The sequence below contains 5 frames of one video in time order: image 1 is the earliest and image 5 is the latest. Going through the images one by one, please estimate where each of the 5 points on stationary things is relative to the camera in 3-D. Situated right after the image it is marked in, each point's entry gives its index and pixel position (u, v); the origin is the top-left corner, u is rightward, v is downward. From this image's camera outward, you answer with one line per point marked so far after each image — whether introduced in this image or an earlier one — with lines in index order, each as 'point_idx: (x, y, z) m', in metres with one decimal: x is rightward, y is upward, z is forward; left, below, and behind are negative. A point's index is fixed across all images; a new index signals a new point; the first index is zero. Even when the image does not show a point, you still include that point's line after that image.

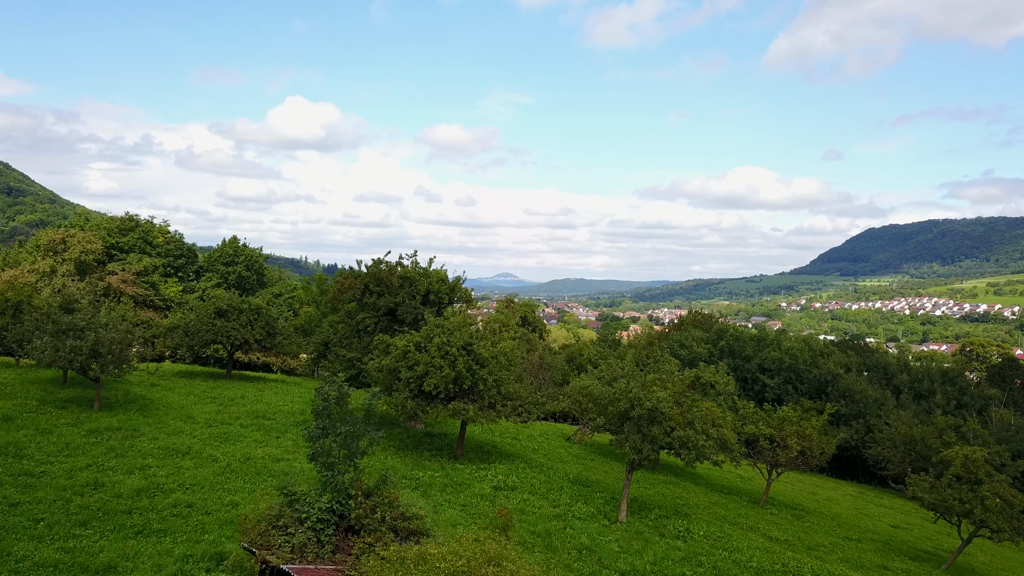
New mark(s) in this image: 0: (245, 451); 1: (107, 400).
0: (-6.1, -3.8, +13.5) m
1: (-11.5, -3.2, +16.7) m
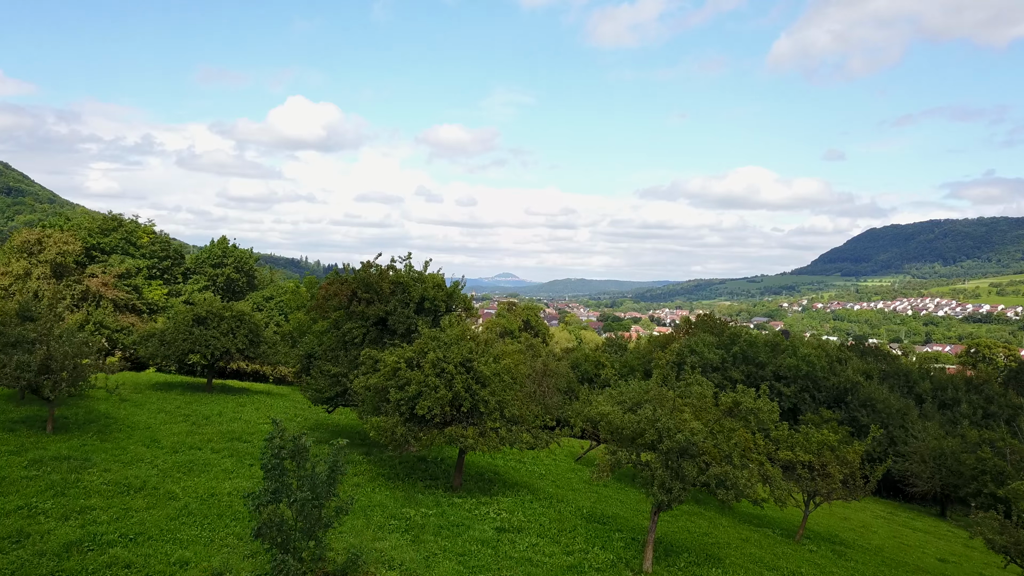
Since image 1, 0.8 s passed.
0: (-6.0, -3.9, +11.8) m
1: (-11.3, -3.4, +14.9) m
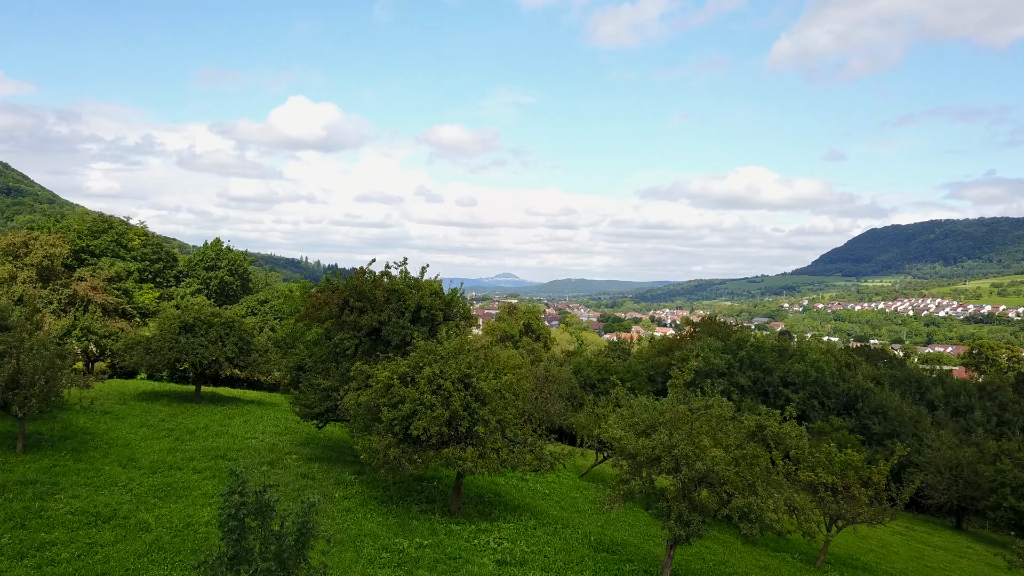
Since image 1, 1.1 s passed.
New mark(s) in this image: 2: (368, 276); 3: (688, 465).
0: (-6.0, -4.1, +10.9) m
1: (-11.3, -3.6, +14.0) m
2: (-3.8, +0.3, +15.7) m
3: (+2.8, -2.8, +9.4) m
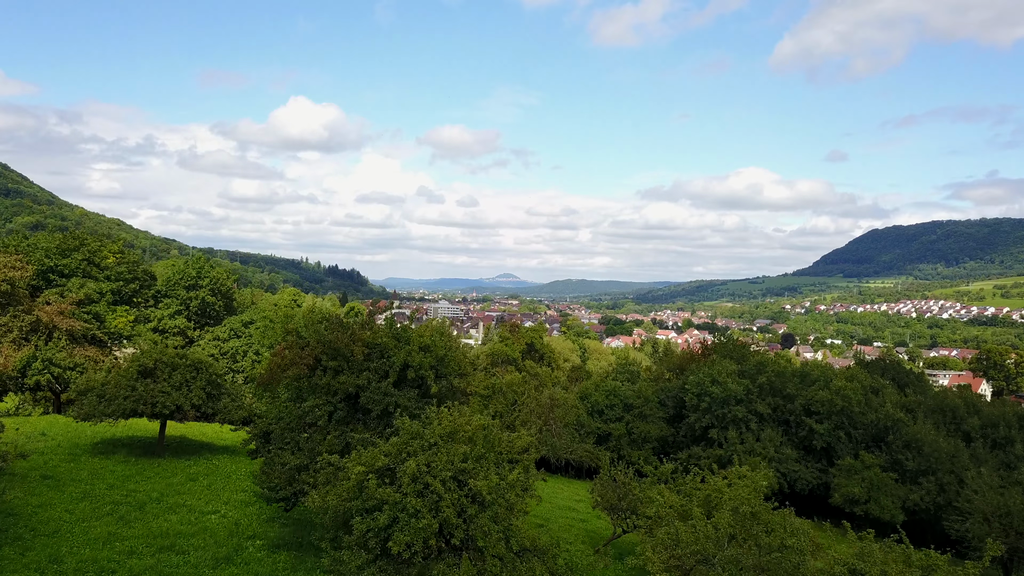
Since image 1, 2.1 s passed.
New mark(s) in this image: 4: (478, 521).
0: (-5.9, -5.3, +8.5) m
1: (-11.2, -4.7, +11.6) m
2: (-3.7, -0.9, +13.3) m
3: (+2.9, -4.0, +7.0) m
4: (-0.5, -3.7, +9.3) m
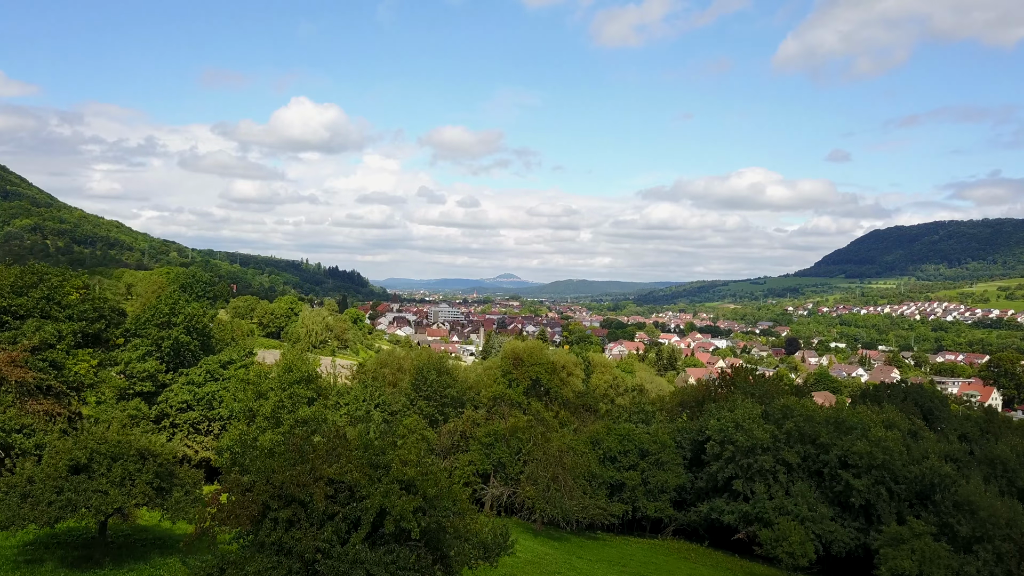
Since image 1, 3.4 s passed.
0: (-5.7, -7.2, +5.4) m
1: (-11.0, -6.7, +8.6) m
2: (-3.5, -2.8, +10.3) m
3: (+3.1, -5.9, +4.0) m
4: (-0.3, -5.6, +6.2) m
